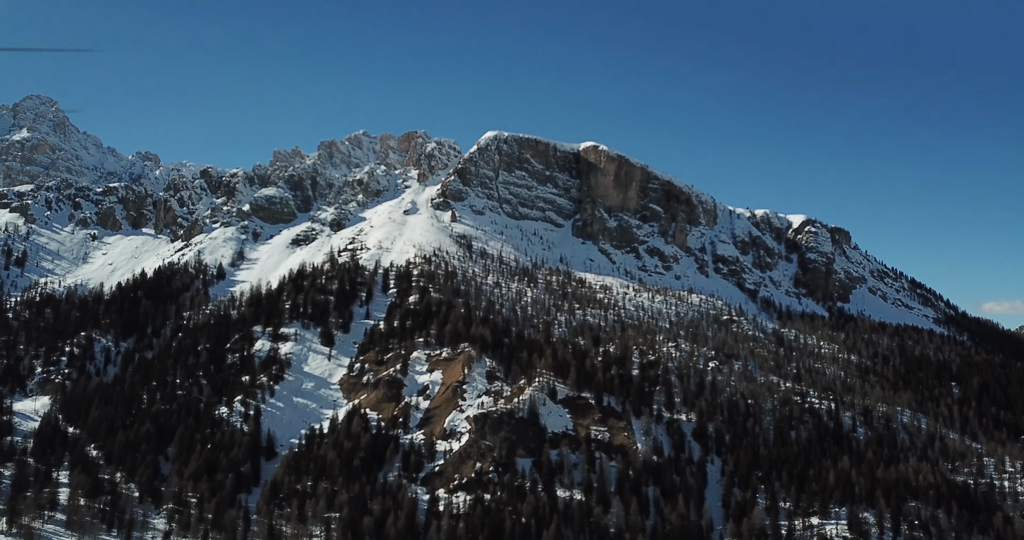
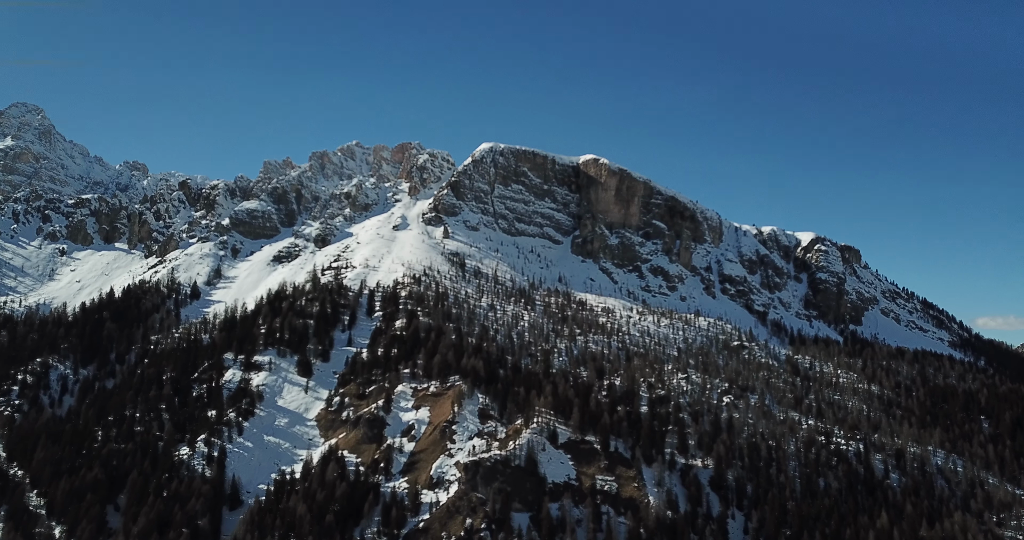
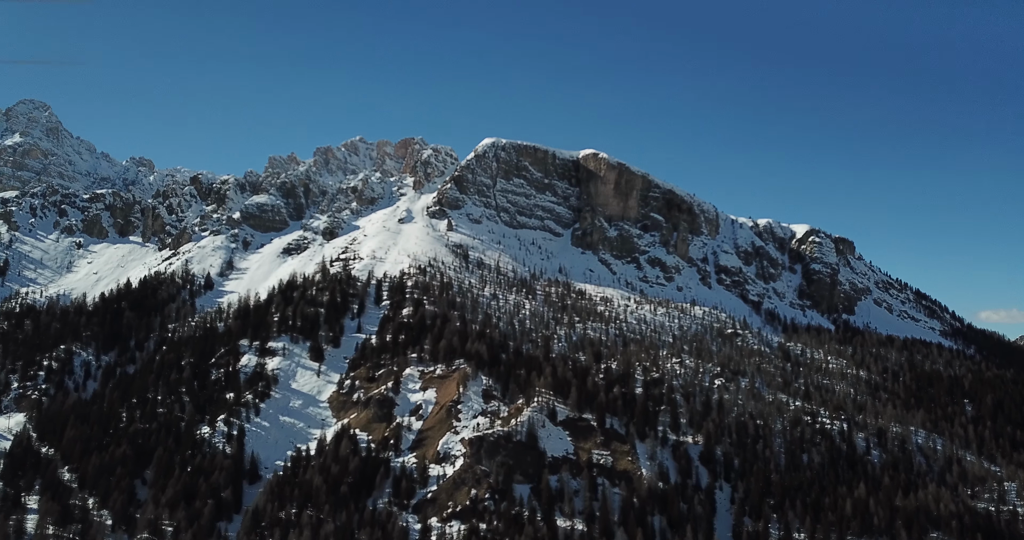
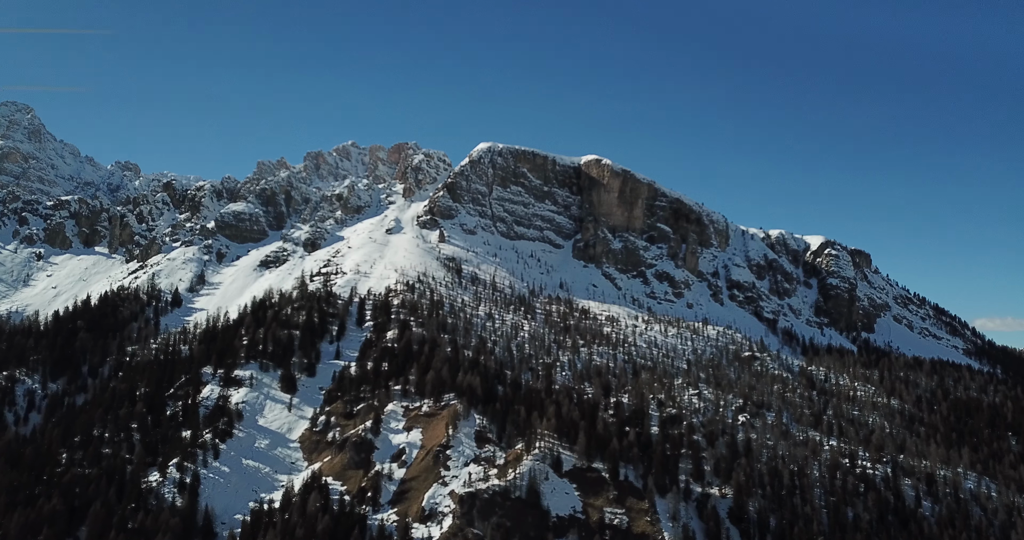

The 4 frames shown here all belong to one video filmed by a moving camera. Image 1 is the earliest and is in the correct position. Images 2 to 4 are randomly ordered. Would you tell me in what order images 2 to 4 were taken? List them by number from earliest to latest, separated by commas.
3, 2, 4
